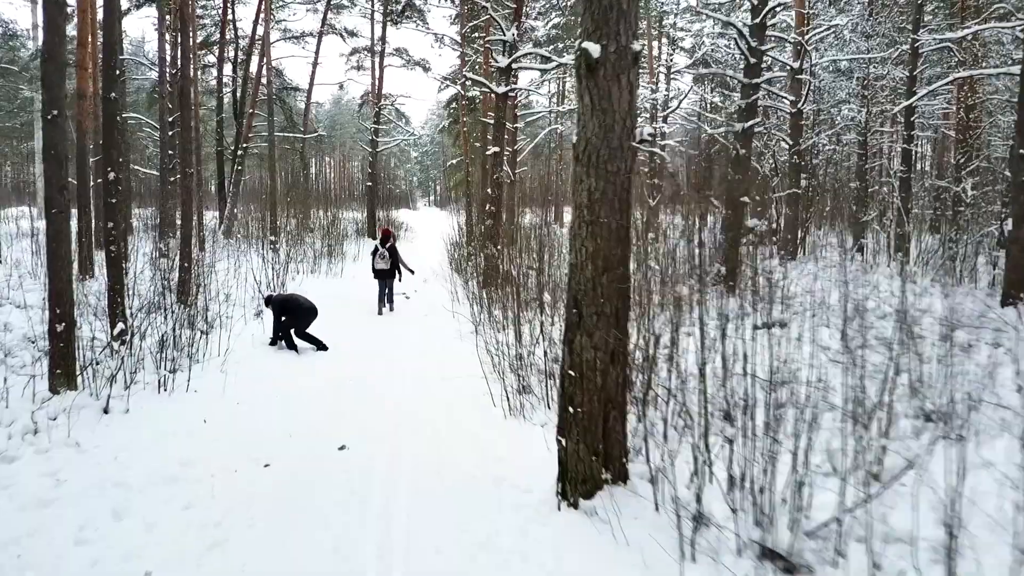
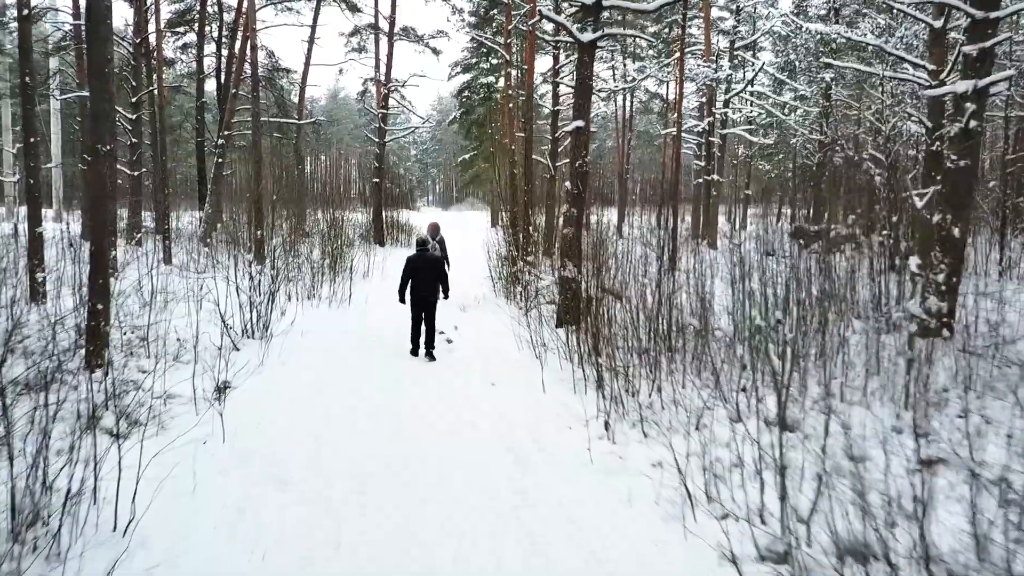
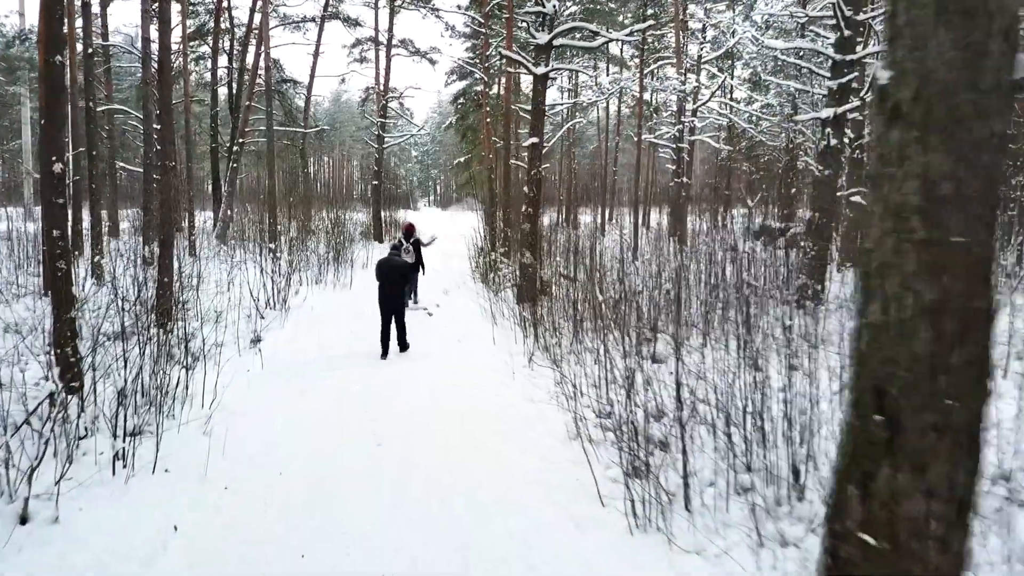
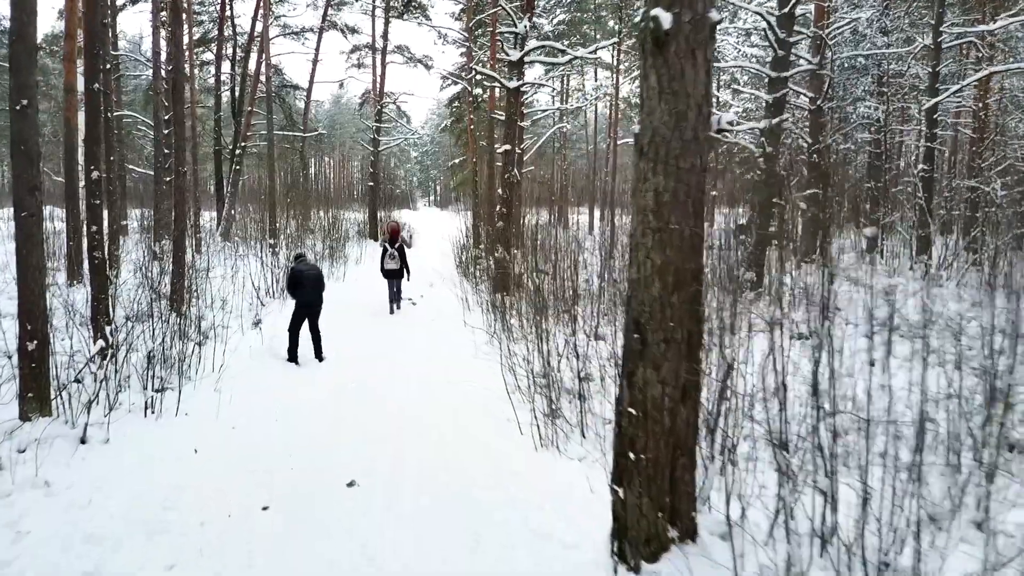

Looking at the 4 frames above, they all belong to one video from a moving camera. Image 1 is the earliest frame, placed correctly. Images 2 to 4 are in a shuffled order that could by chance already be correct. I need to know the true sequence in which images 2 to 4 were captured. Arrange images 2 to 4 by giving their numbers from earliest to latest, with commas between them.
4, 3, 2
